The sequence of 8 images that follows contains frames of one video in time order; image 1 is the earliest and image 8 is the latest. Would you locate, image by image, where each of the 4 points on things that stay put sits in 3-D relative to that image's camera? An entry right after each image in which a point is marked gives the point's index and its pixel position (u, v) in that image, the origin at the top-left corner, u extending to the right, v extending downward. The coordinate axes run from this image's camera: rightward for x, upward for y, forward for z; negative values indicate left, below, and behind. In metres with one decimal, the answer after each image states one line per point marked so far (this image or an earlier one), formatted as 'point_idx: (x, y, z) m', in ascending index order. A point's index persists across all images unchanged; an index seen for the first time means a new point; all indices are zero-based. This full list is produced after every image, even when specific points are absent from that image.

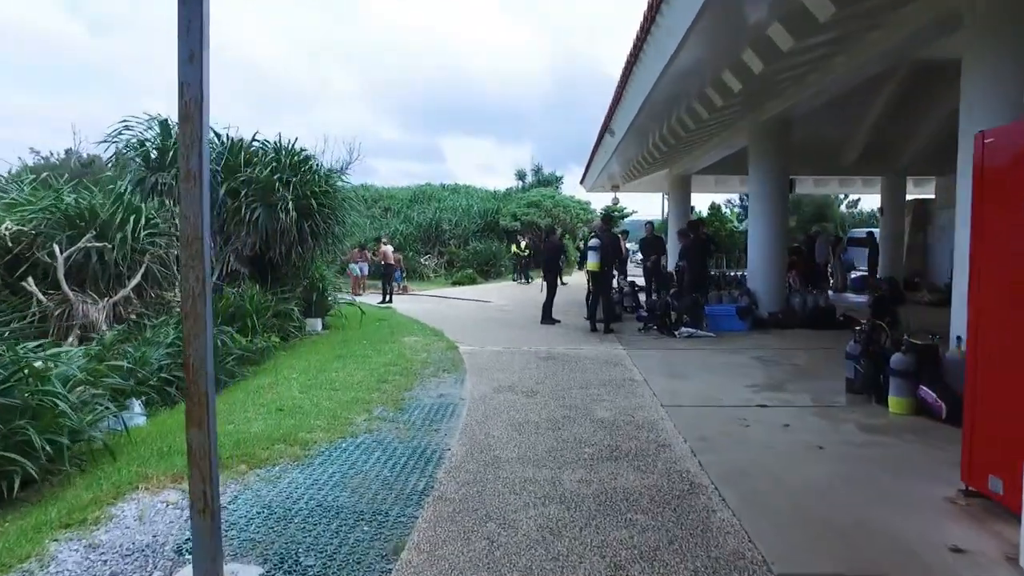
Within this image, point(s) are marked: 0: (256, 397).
0: (-2.5, -1.1, +6.7) m
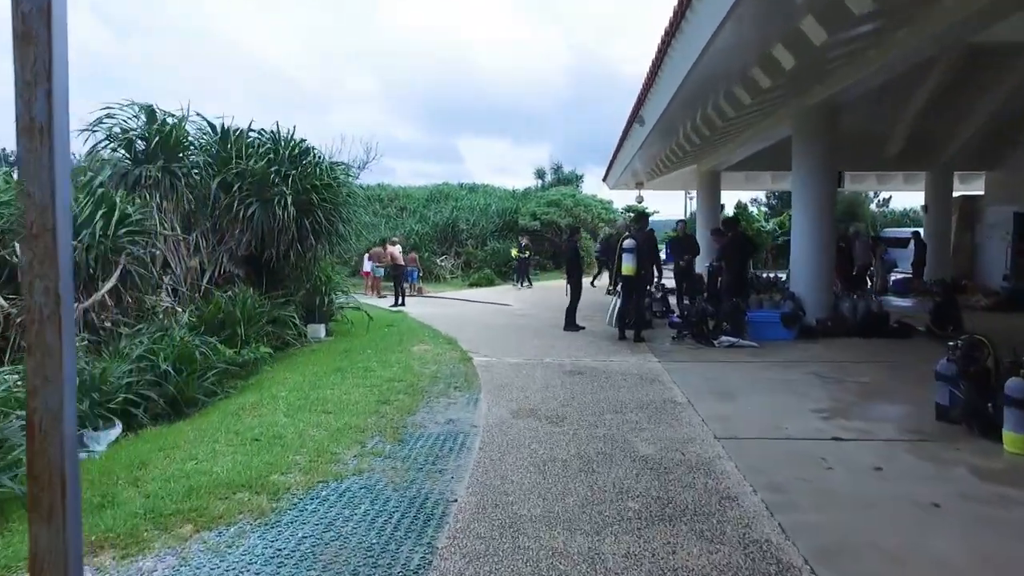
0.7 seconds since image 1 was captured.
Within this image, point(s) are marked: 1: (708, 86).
0: (-2.3, -1.1, +5.7) m
1: (+2.9, +3.0, +10.4) m
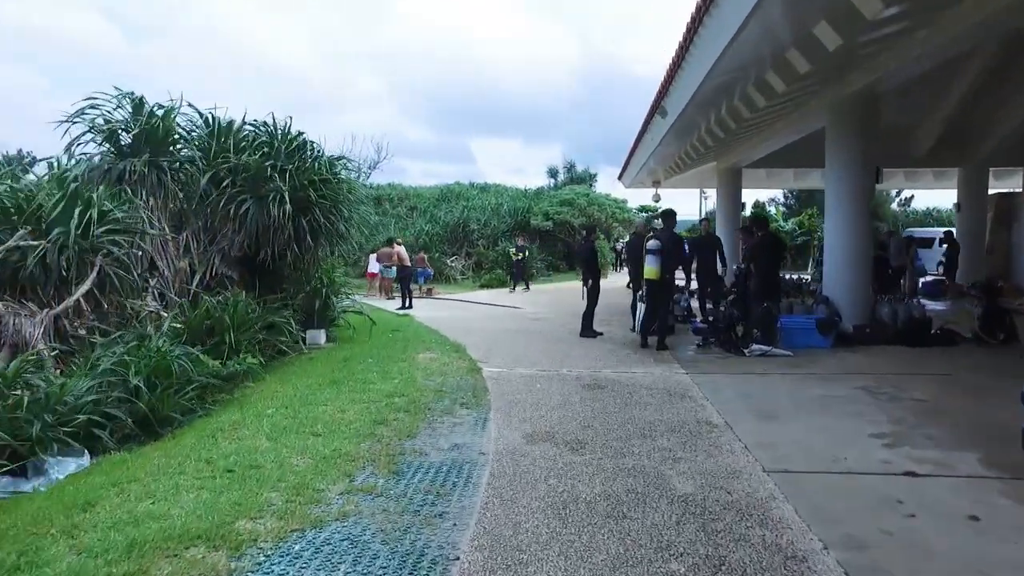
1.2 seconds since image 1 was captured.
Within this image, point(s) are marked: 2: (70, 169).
0: (-2.2, -1.1, +5.0) m
1: (+3.1, +2.9, +9.6) m
2: (-4.9, +1.3, +7.7) m
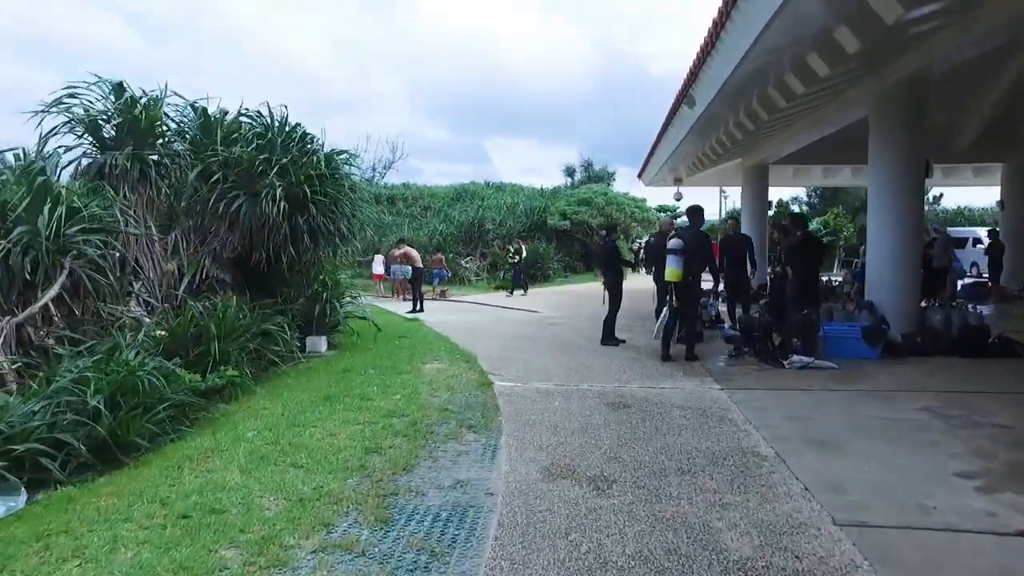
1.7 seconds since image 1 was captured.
0: (-2.1, -1.2, +4.3) m
1: (+3.3, +2.9, +8.8) m
2: (-4.7, +1.3, +7.0) m
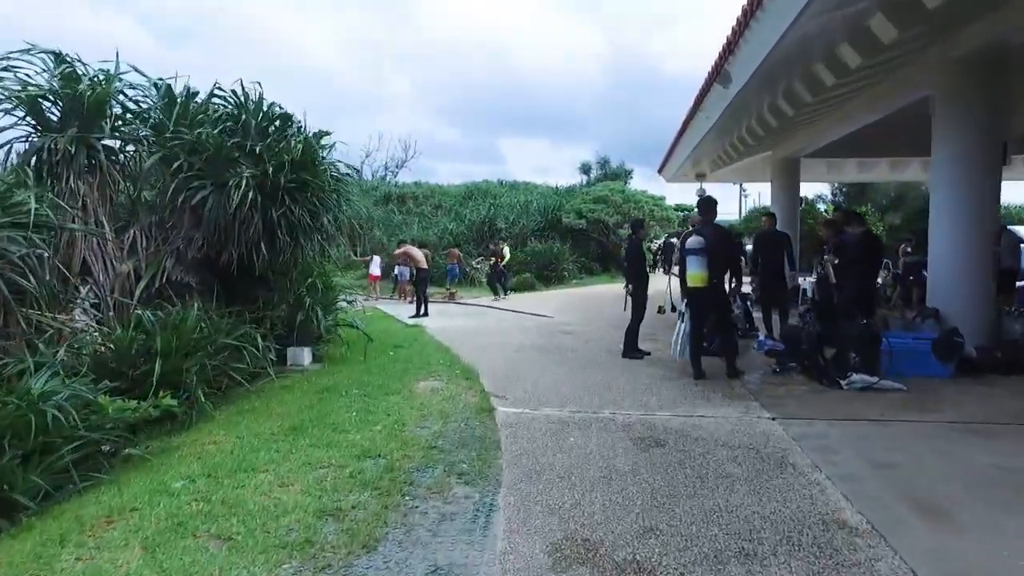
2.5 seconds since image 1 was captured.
0: (-2.1, -1.2, +3.1) m
1: (+3.3, +2.8, +7.5) m
2: (-4.7, +1.2, +5.9) m
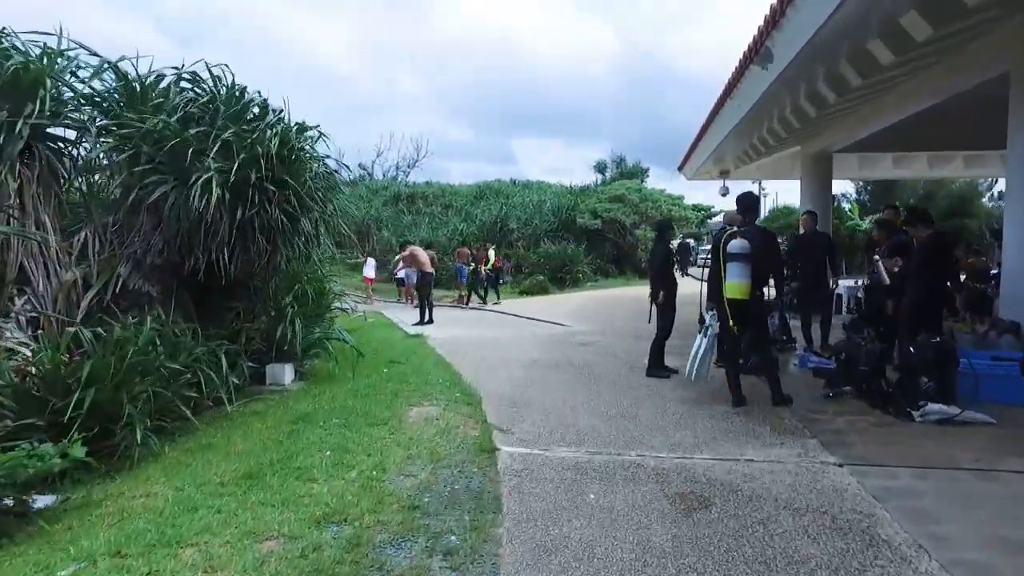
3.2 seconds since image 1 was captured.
0: (-2.2, -1.3, +2.1) m
1: (+3.4, +2.7, +6.4) m
2: (-4.6, +1.1, +4.9) m
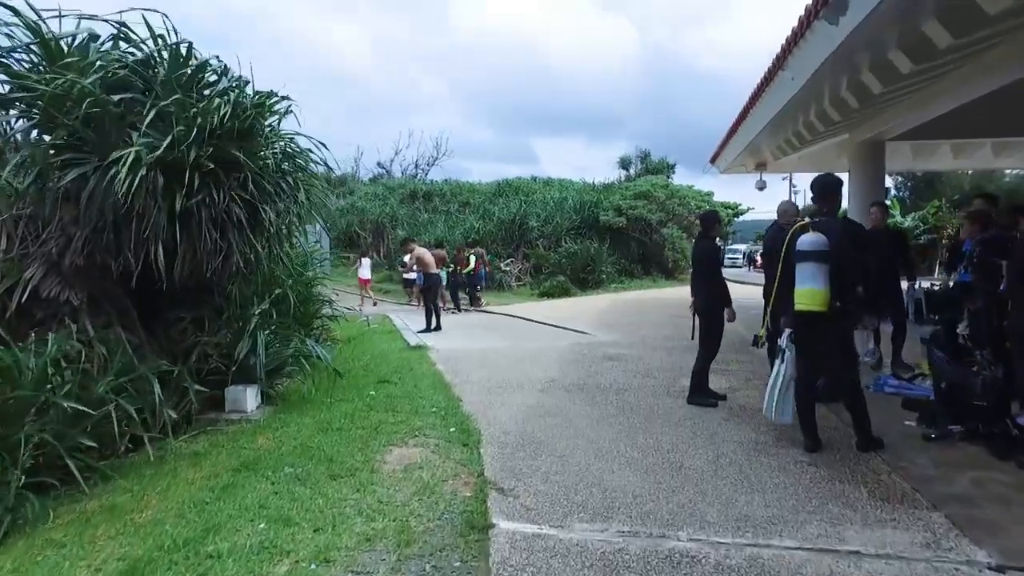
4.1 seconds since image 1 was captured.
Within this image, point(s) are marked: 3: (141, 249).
0: (-2.2, -1.4, +0.8) m
1: (+3.5, +2.6, +4.8) m
2: (-4.6, +1.1, +3.7) m
3: (-2.9, +0.3, +5.4) m
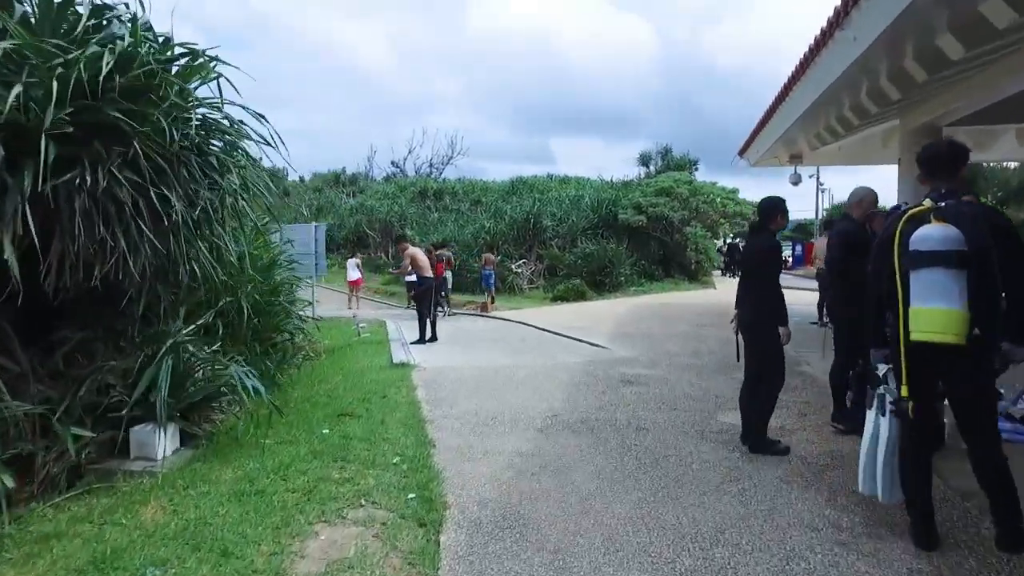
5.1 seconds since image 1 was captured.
0: (-2.5, -1.5, -0.7) m
1: (+3.3, +2.5, +3.2) m
2: (-4.8, +1.0, +2.3) m
3: (-3.0, +0.3, +3.9) m
